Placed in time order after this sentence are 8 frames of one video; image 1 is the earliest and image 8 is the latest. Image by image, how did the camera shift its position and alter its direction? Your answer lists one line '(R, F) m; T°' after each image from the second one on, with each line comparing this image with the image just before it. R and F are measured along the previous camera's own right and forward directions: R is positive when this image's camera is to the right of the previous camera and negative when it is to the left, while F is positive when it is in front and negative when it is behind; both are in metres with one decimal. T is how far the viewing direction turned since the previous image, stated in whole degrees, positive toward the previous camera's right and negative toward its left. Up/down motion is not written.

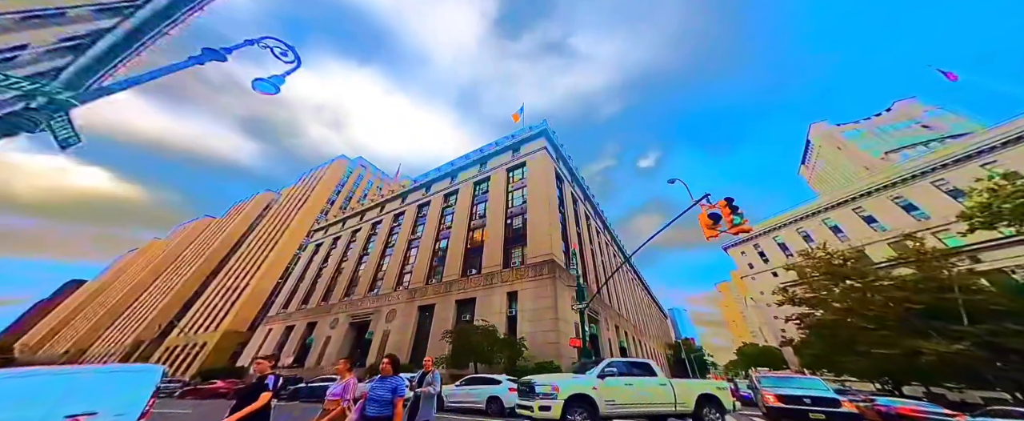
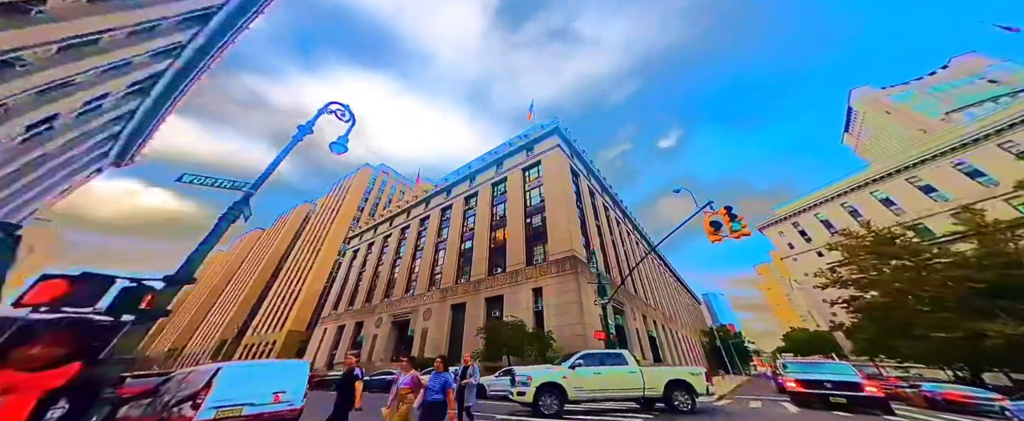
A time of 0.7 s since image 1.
(-0.3, -1.1) m; -4°
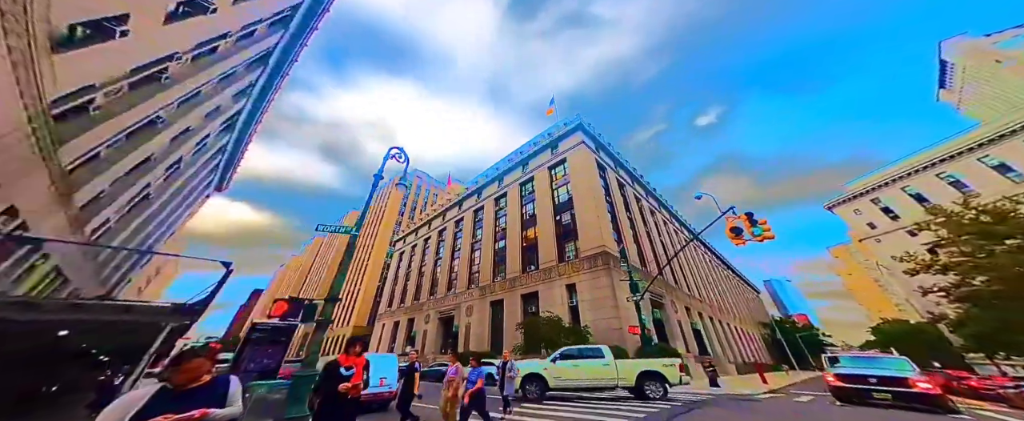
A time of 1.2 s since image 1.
(-0.1, -1.1) m; -6°
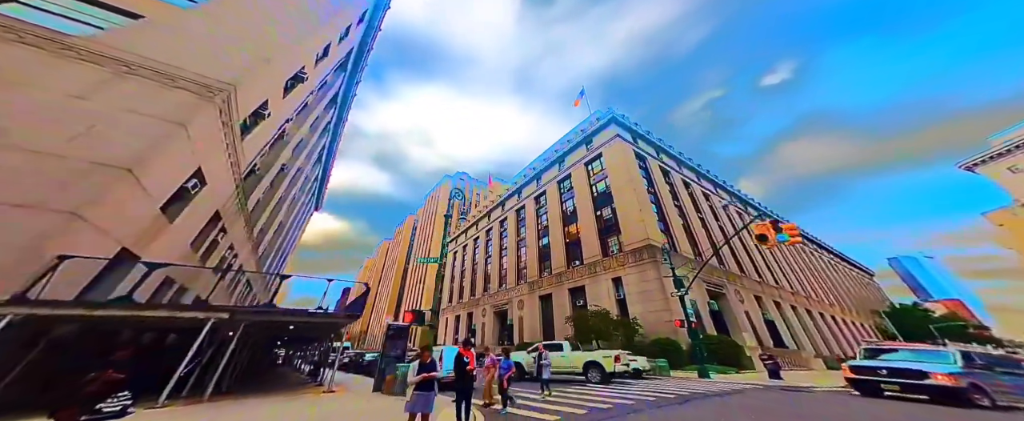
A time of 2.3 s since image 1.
(0.0, -1.6) m; -9°
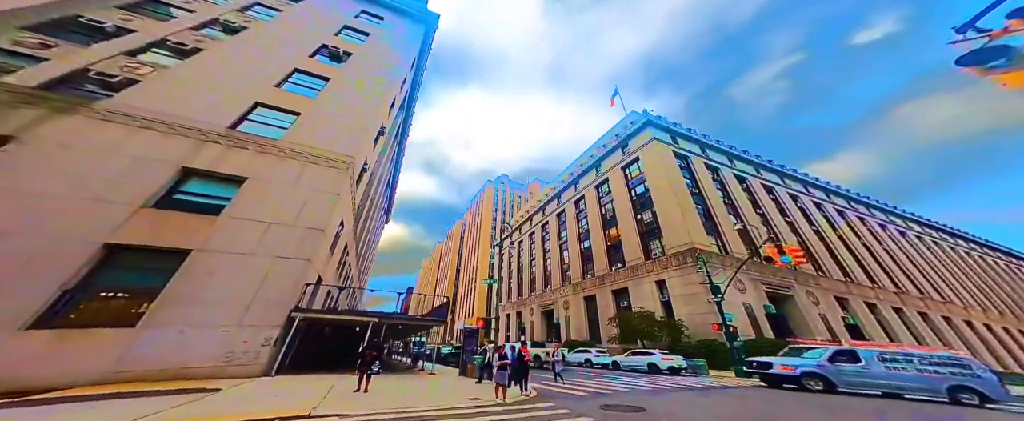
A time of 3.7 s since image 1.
(0.0, -2.4) m; -9°
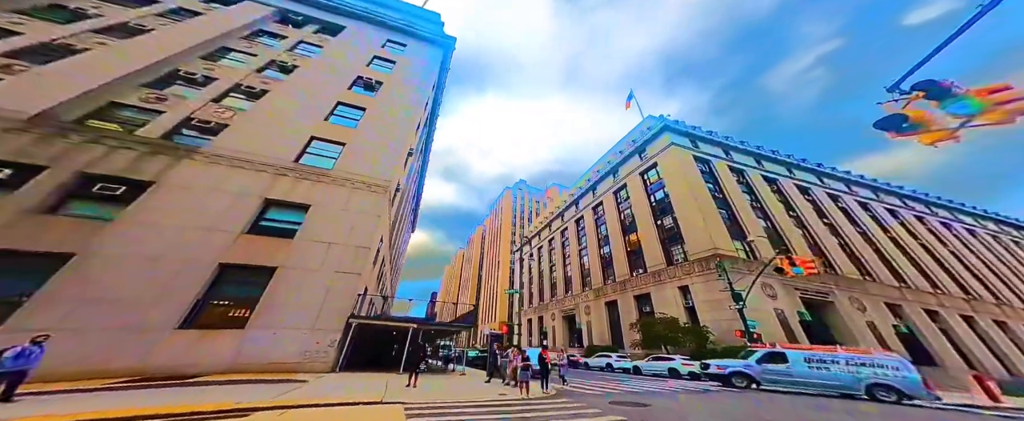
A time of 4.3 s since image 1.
(0.0, -1.0) m; -4°
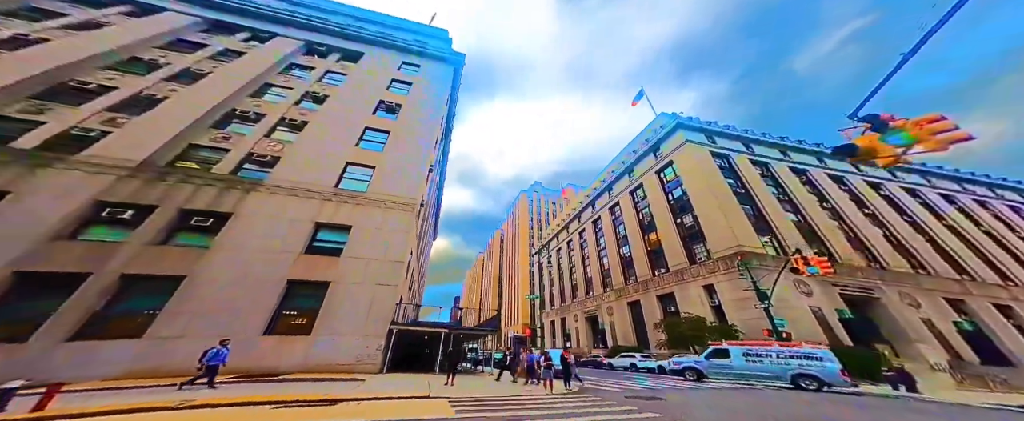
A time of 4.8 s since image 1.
(0.0, -0.8) m; -4°
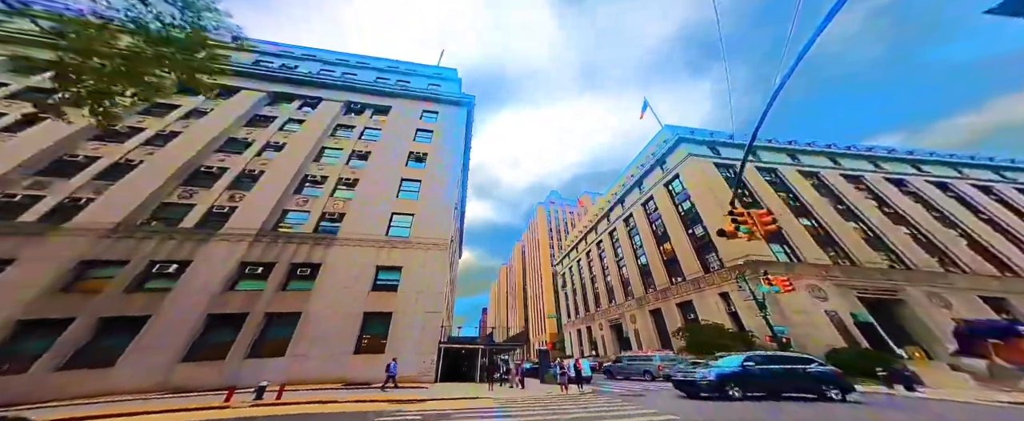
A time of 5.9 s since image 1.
(+0.3, -2.6) m; -4°
